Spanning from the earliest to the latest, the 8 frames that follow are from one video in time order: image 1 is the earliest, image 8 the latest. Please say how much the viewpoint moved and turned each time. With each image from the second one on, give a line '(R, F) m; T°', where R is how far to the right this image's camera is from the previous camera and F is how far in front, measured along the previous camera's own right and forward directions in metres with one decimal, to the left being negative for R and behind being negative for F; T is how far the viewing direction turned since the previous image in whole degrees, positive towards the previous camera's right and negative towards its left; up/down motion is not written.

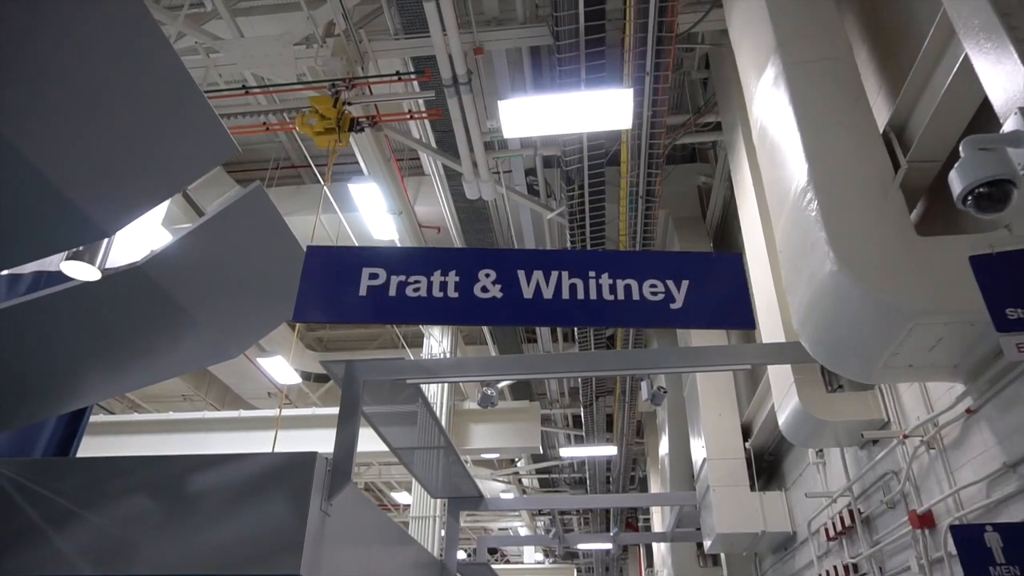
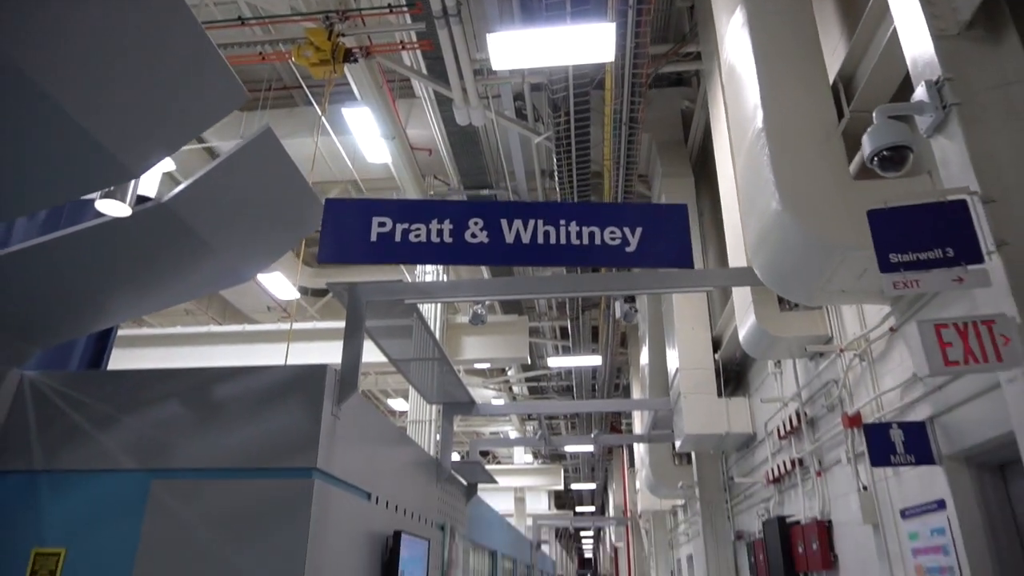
(0.0, -0.4) m; +1°
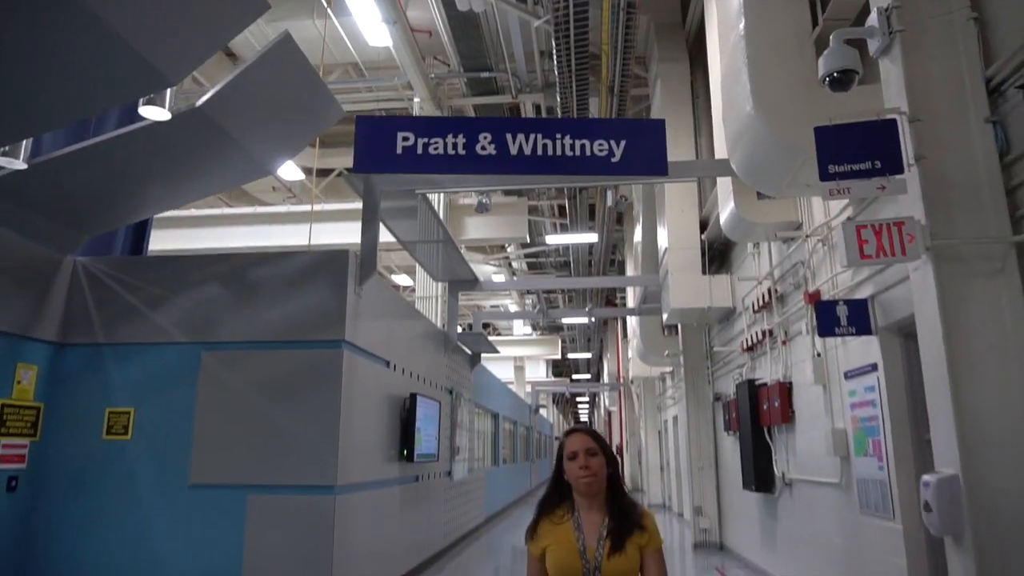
(0.0, -0.5) m; 0°
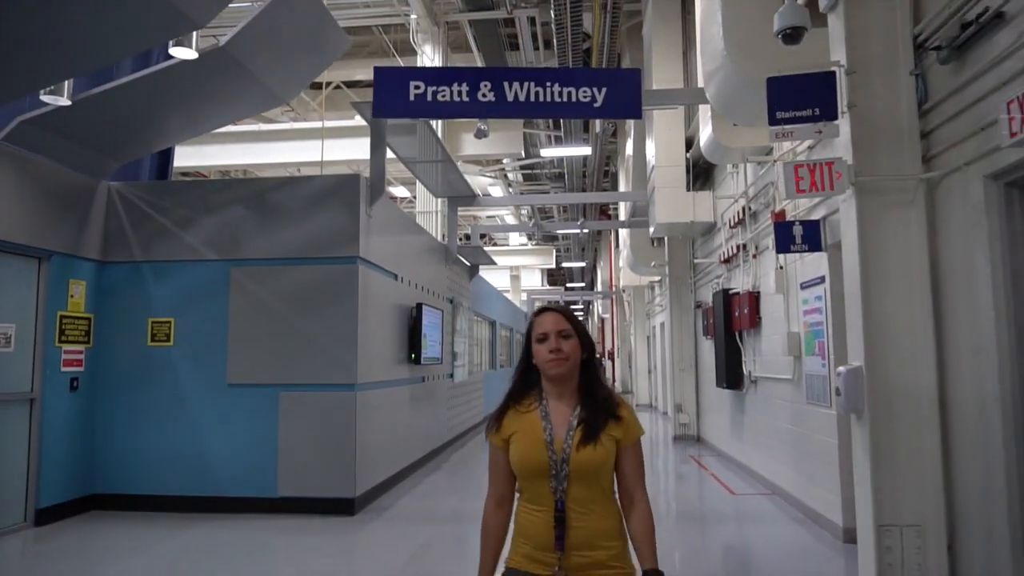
(0.0, -0.5) m; 0°
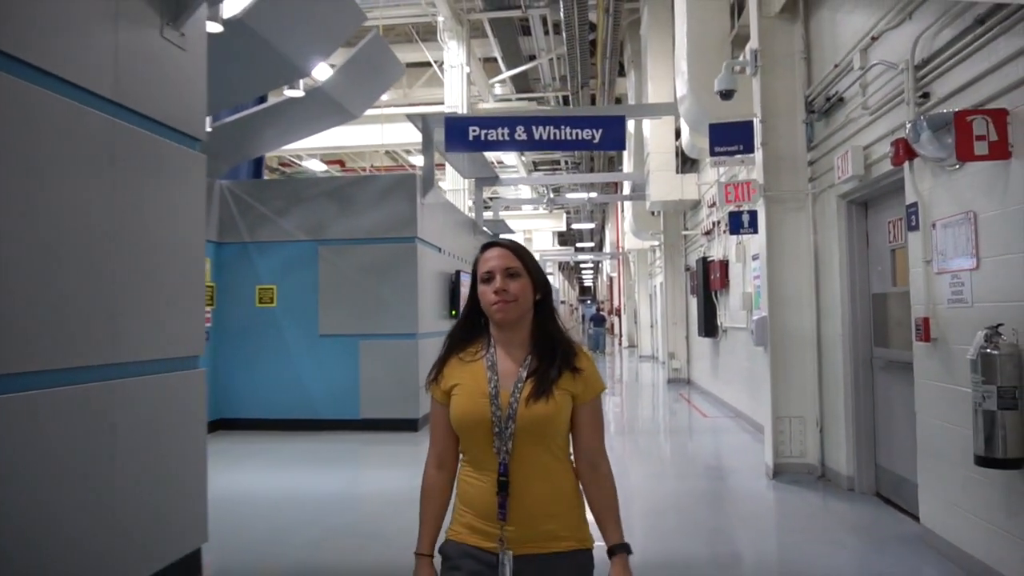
(-0.1, -1.6) m; -1°
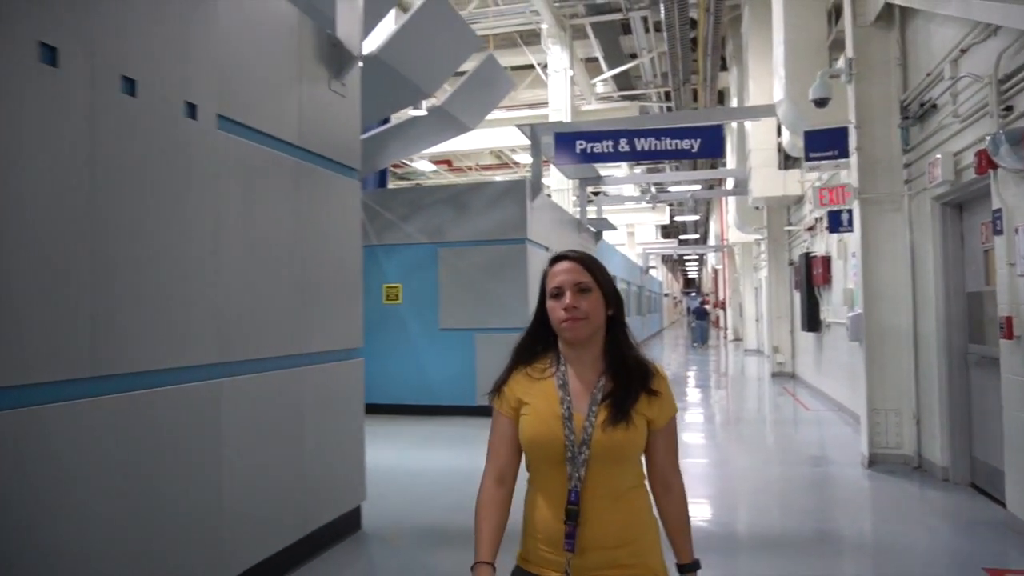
(0.0, -0.5) m; -8°
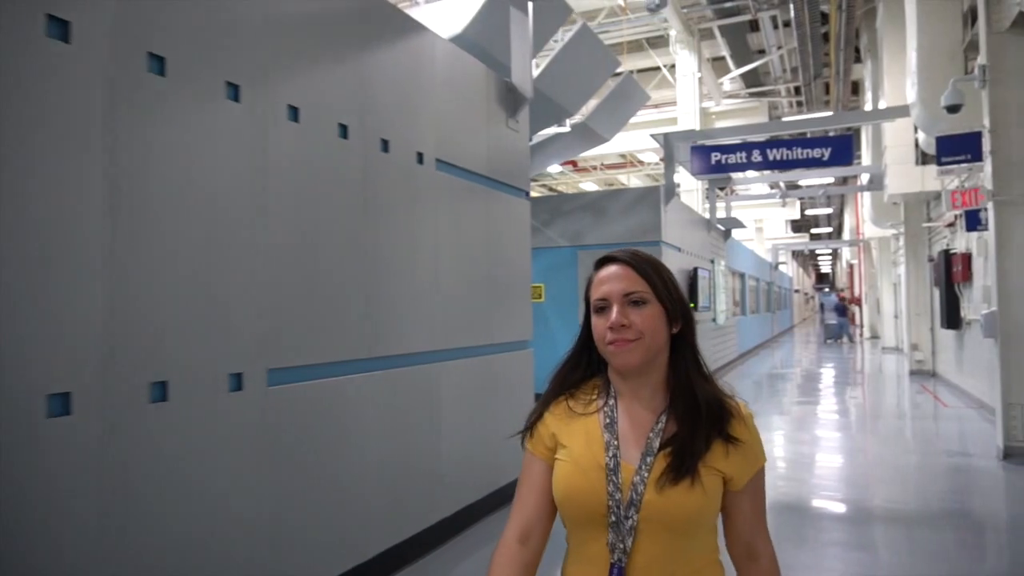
(-0.2, -0.7) m; -10°
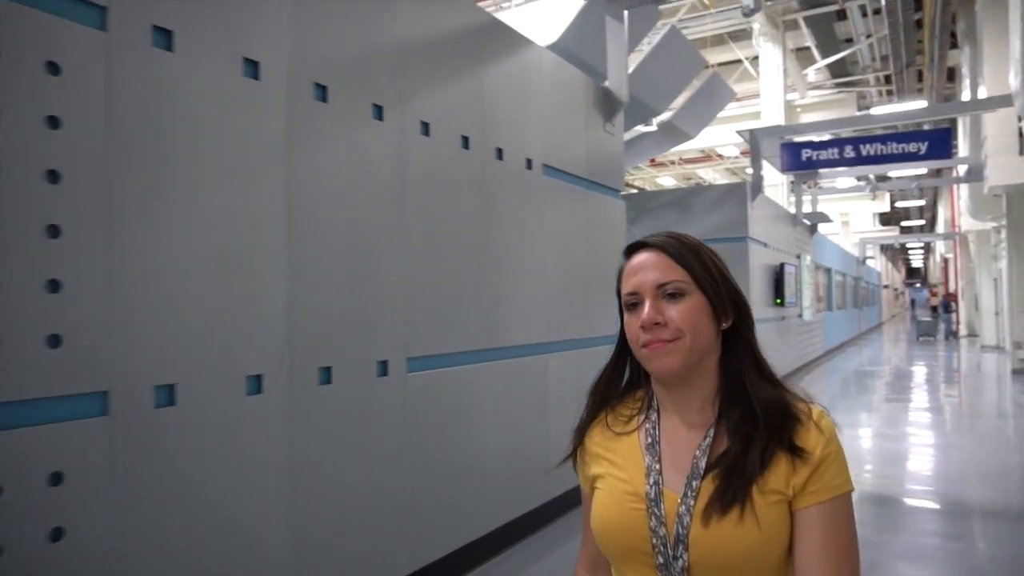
(-0.1, -0.2) m; -6°
